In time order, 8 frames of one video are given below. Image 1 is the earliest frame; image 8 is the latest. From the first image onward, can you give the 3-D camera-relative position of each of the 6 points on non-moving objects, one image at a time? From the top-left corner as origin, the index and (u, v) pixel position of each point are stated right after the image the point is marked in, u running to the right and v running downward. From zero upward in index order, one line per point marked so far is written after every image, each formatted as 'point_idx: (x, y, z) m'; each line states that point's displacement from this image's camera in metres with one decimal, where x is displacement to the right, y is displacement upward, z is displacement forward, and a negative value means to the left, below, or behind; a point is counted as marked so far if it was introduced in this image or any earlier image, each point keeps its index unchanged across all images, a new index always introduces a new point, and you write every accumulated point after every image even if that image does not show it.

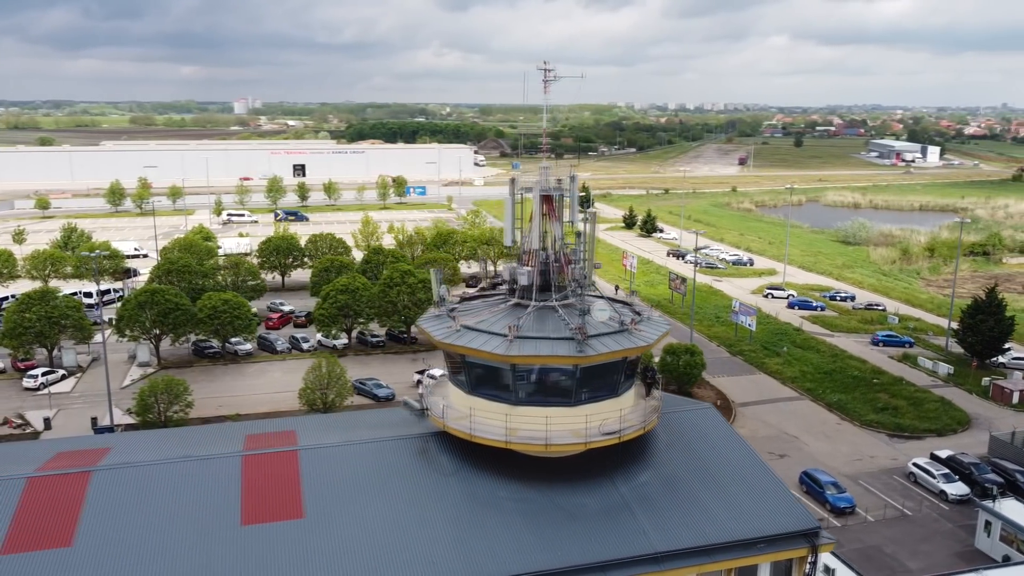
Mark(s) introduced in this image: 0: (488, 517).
0: (-0.2, -3.2, +11.4) m
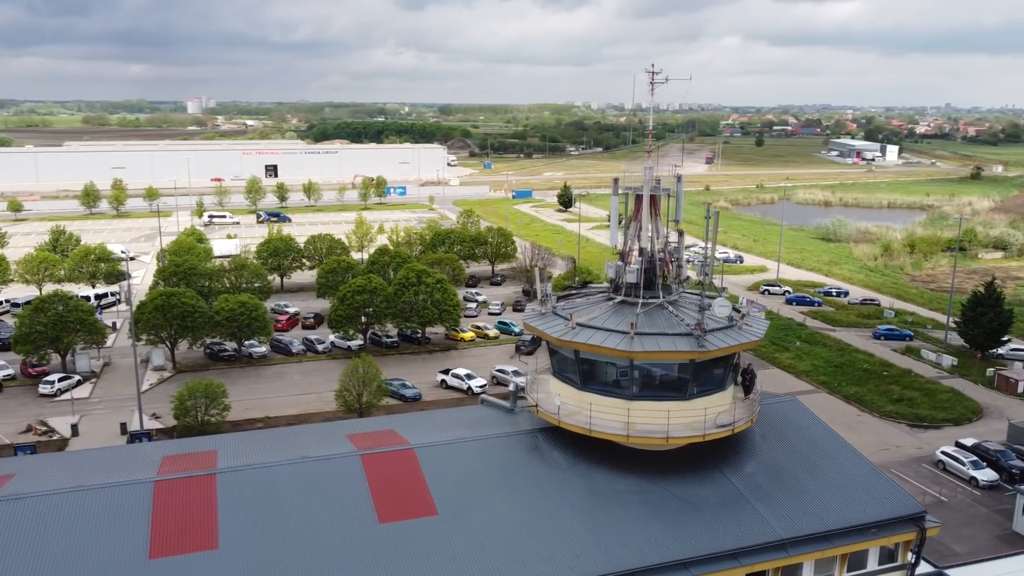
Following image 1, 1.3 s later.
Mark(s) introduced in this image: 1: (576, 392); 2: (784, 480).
0: (+1.5, -3.1, +11.6) m
1: (+1.0, -1.6, +12.7) m
2: (+4.2, -2.9, +12.7) m
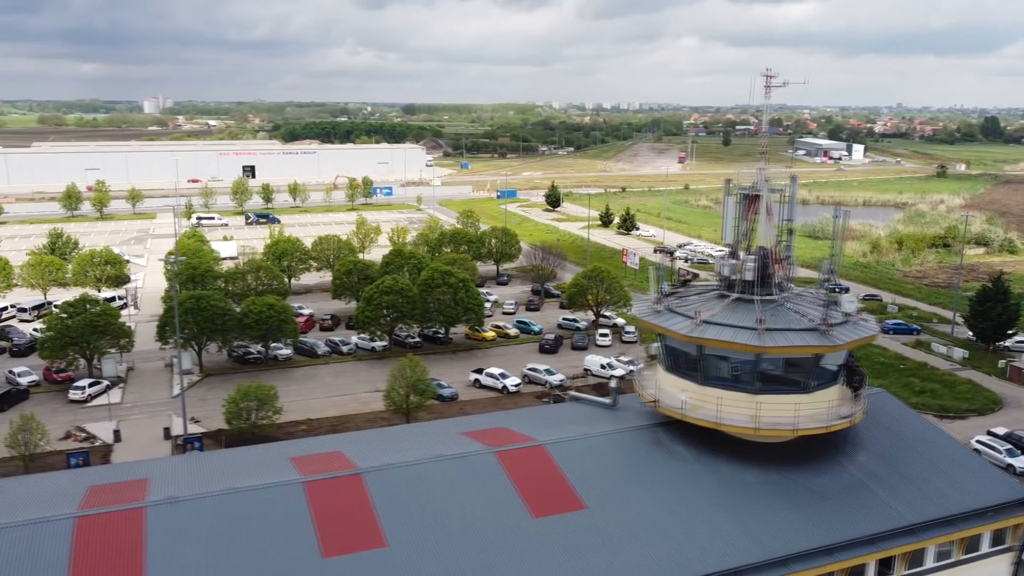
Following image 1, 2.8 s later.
0: (+3.5, -3.1, +12.0) m
1: (+3.0, -1.5, +13.1) m
2: (+6.1, -2.8, +13.2) m
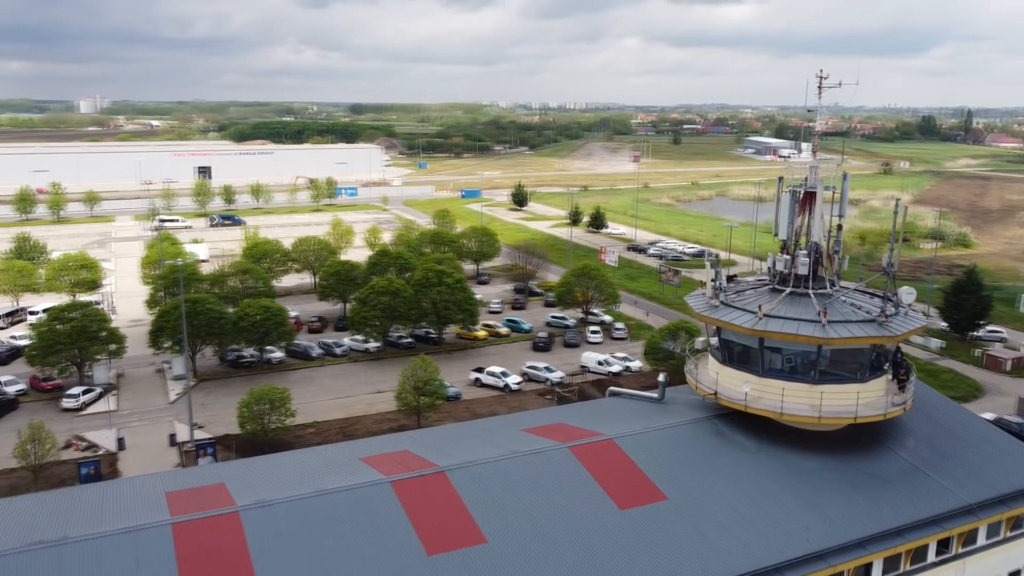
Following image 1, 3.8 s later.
0: (+4.7, -3.0, +12.4) m
1: (+4.0, -1.5, +13.4) m
2: (+7.2, -2.7, +13.8) m
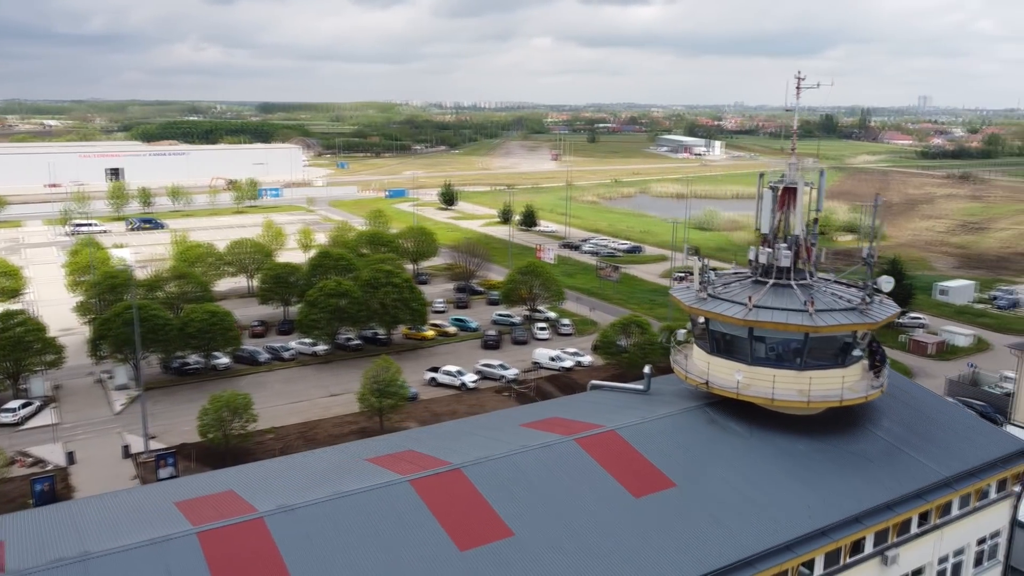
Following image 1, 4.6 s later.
0: (+4.8, -2.8, +13.1) m
1: (+4.0, -1.3, +14.0) m
2: (+7.2, -2.5, +14.7) m
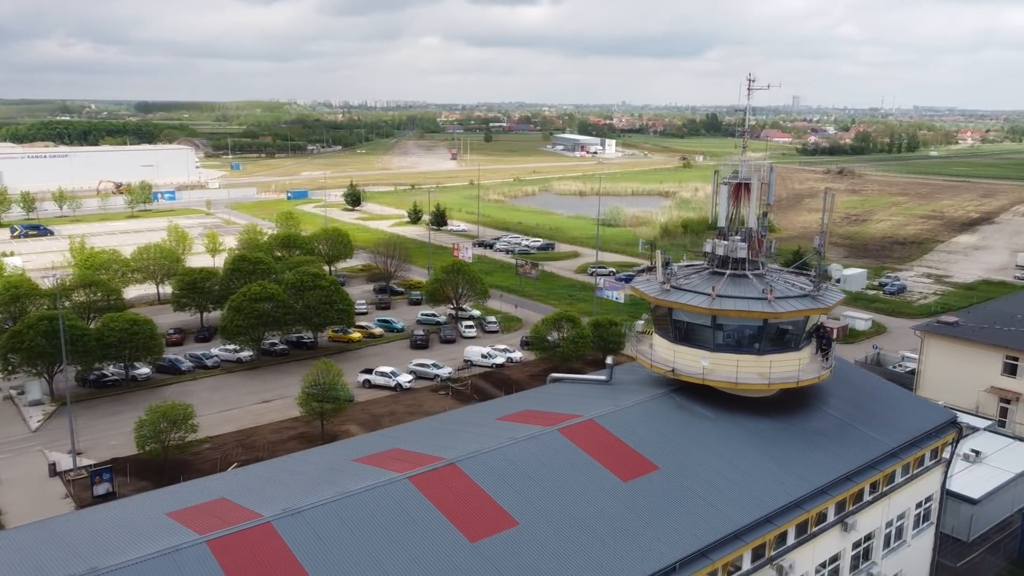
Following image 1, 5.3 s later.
0: (+4.5, -2.7, +14.0) m
1: (+3.6, -1.2, +14.8) m
2: (+6.6, -2.2, +15.8) m
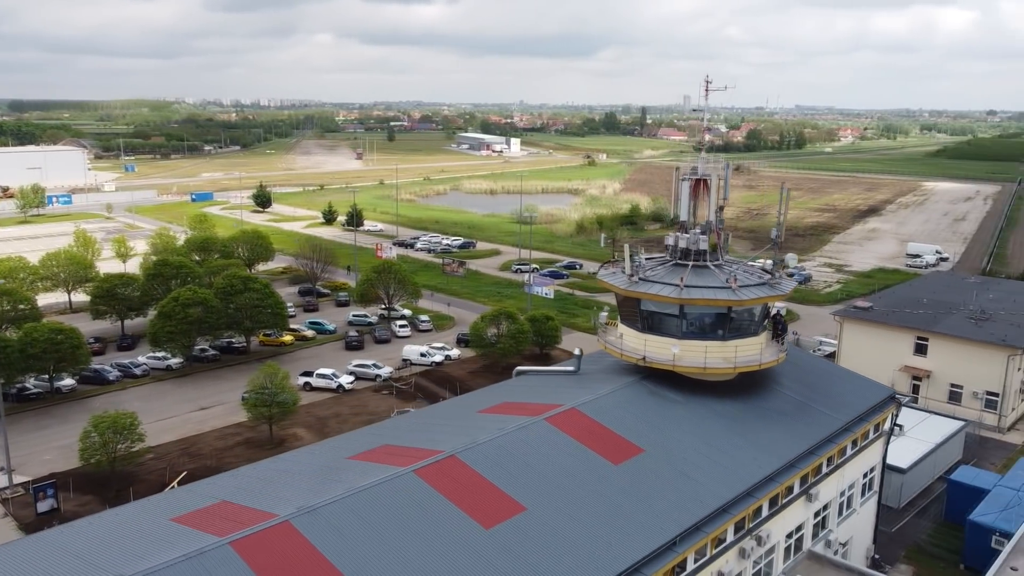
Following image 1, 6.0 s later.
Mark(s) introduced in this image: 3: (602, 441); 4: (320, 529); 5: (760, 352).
0: (+4.2, -2.5, +14.9) m
1: (+3.1, -1.0, +15.6) m
2: (+6.1, -2.0, +17.0) m
3: (+1.4, -2.5, +13.5) m
4: (-2.4, -3.0, +10.3) m
5: (+4.7, -1.2, +15.9) m
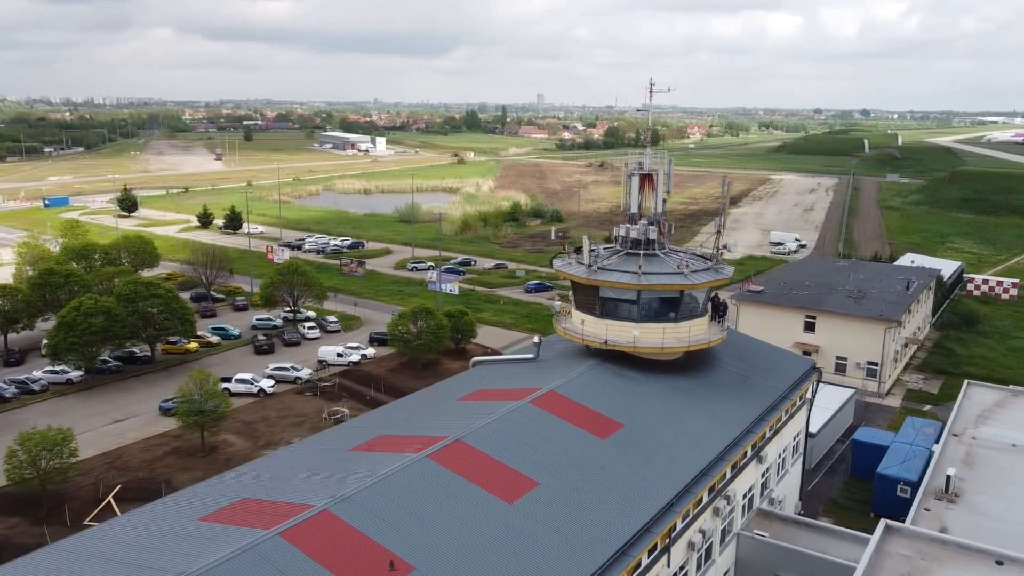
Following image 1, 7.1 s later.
0: (+3.7, -2.2, +16.3) m
1: (+2.5, -0.7, +16.8) m
2: (+5.3, -1.6, +18.7) m
3: (+1.3, -2.3, +14.5) m
4: (-2.0, -2.9, +10.7) m
5: (+4.0, -0.9, +17.4) m
